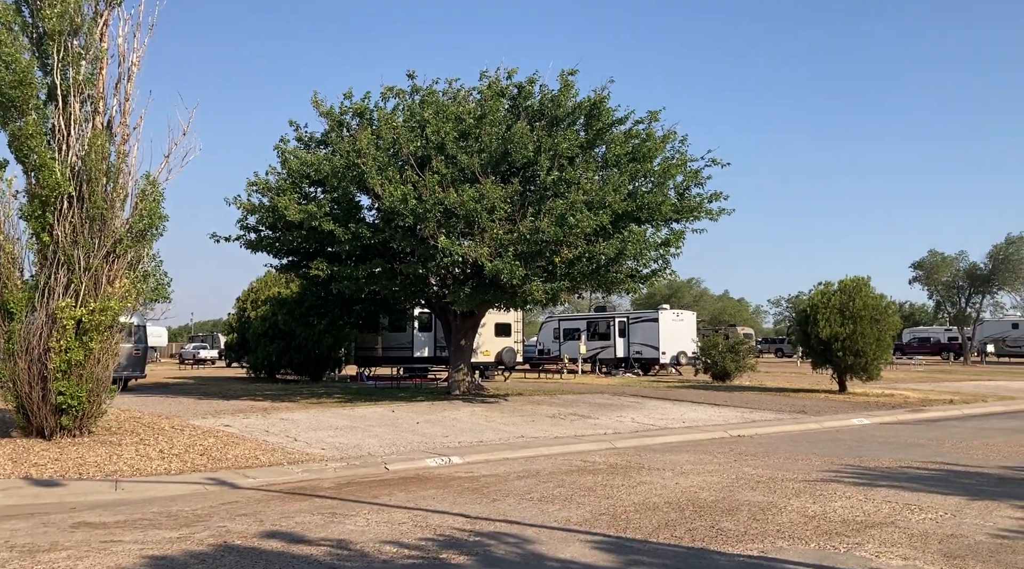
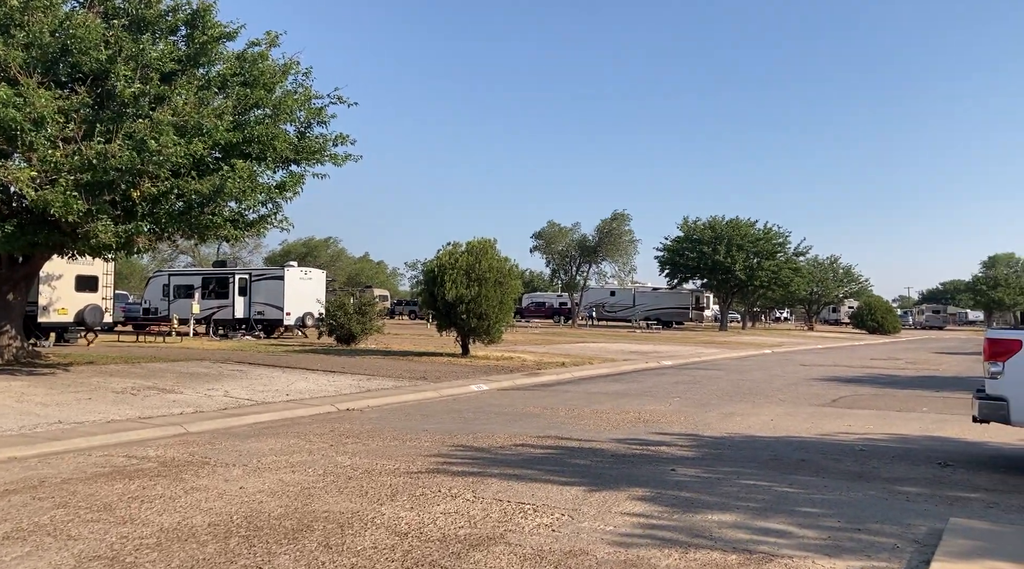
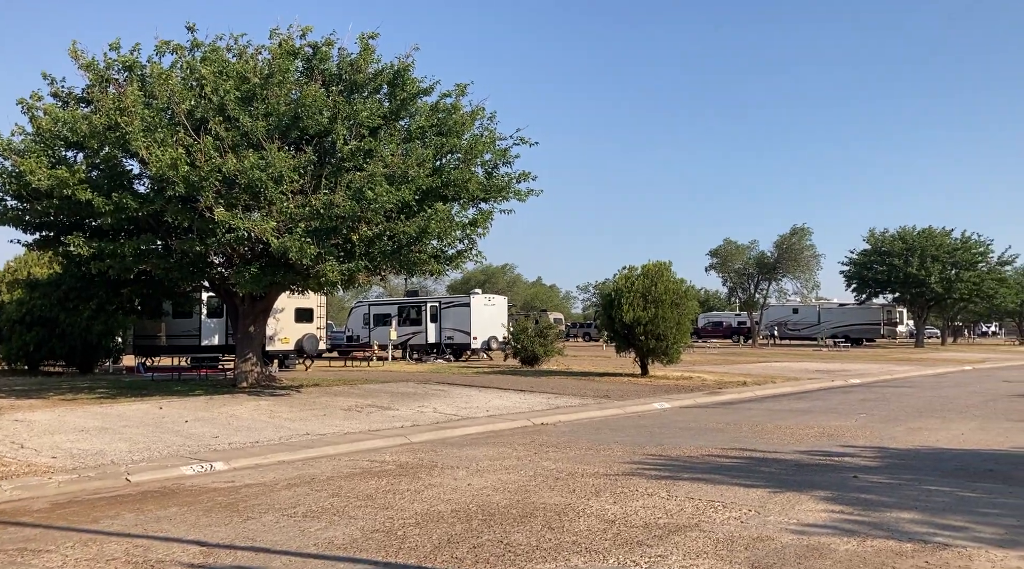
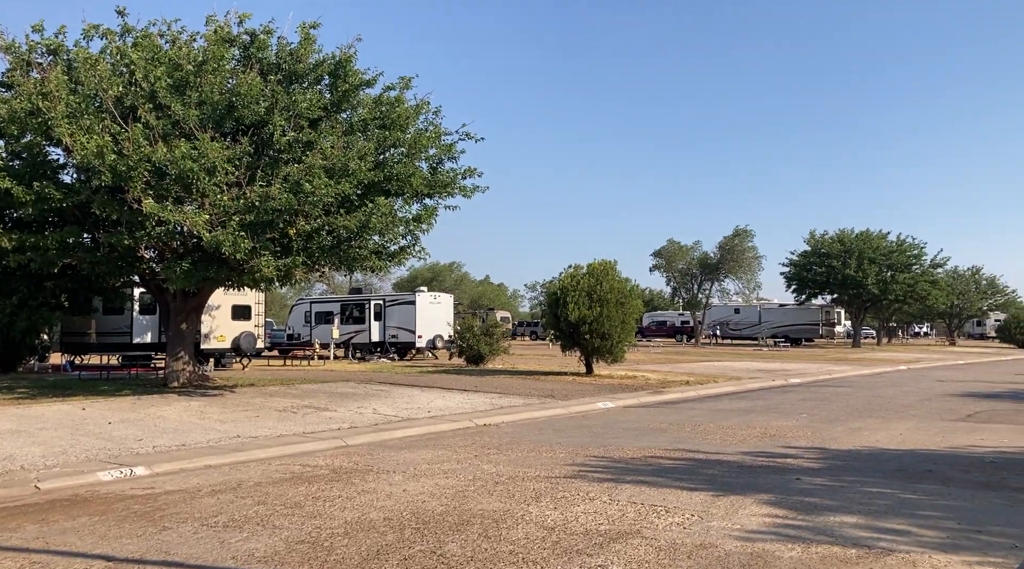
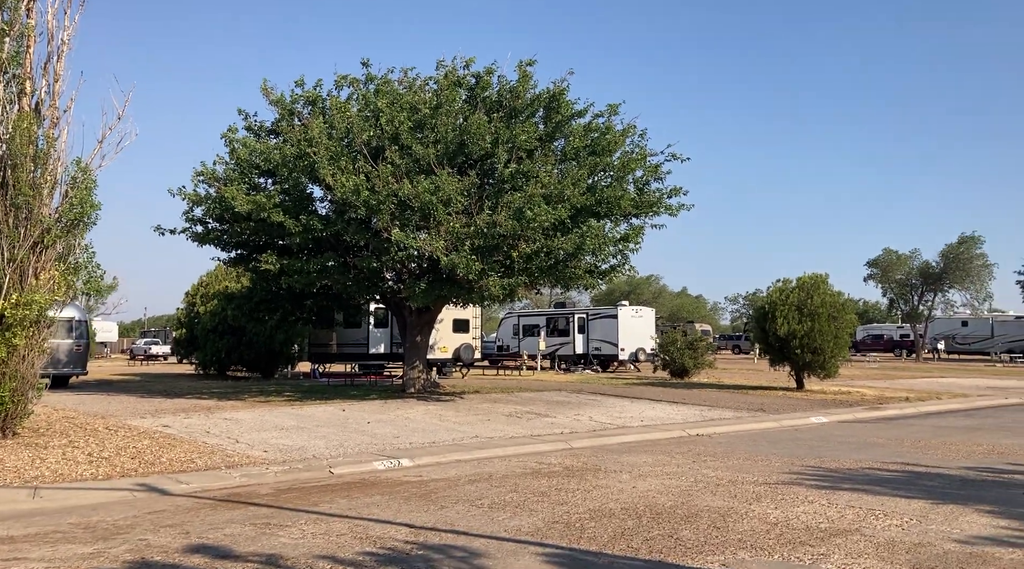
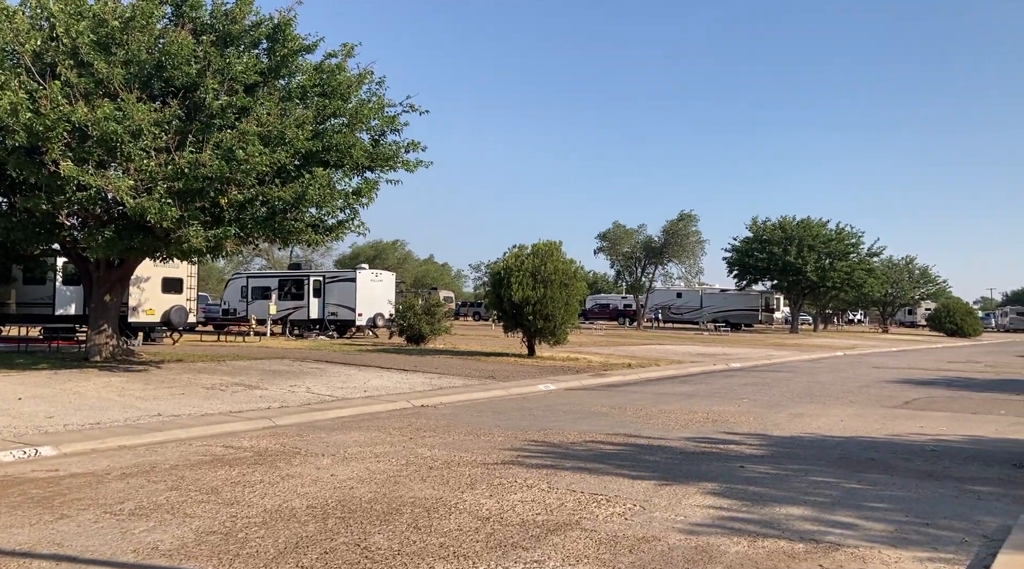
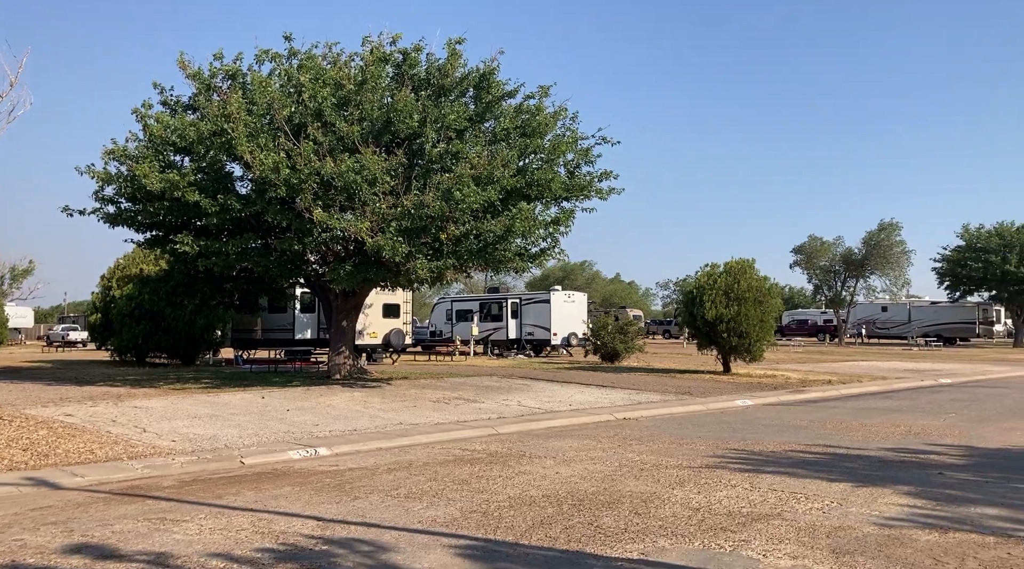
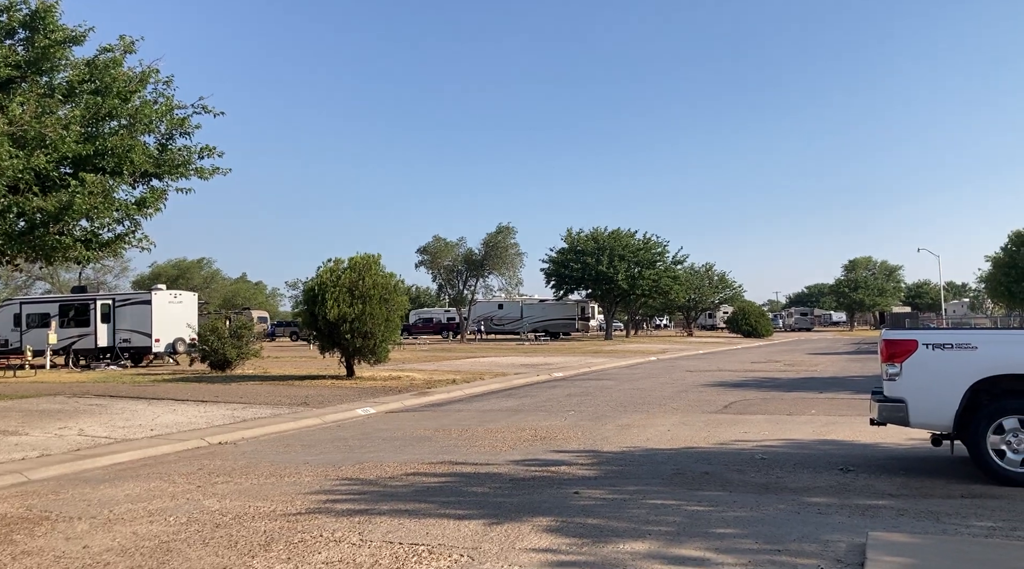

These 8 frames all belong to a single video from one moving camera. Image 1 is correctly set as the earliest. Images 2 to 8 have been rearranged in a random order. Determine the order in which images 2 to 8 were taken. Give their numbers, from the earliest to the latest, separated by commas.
5, 7, 3, 4, 6, 2, 8
